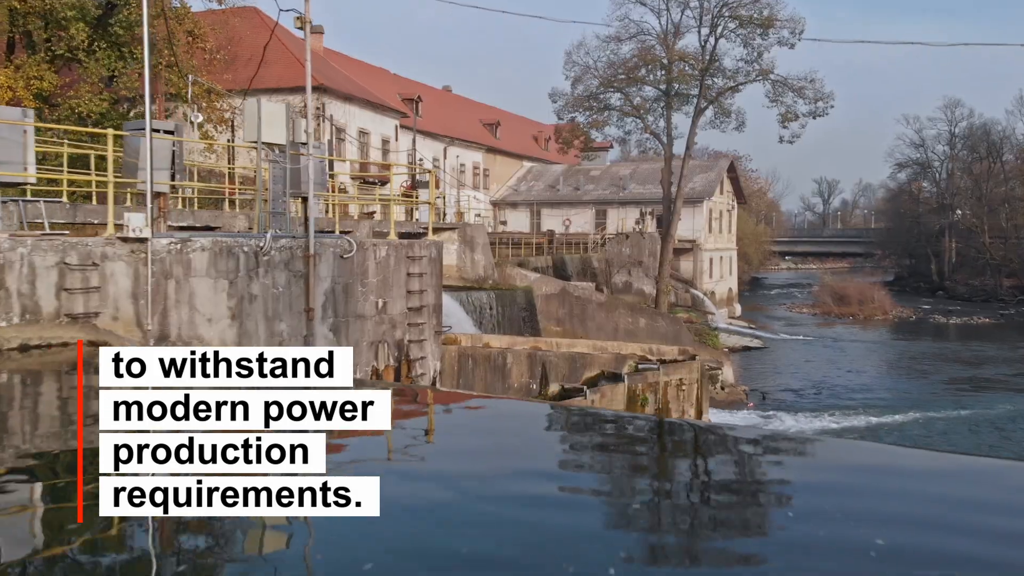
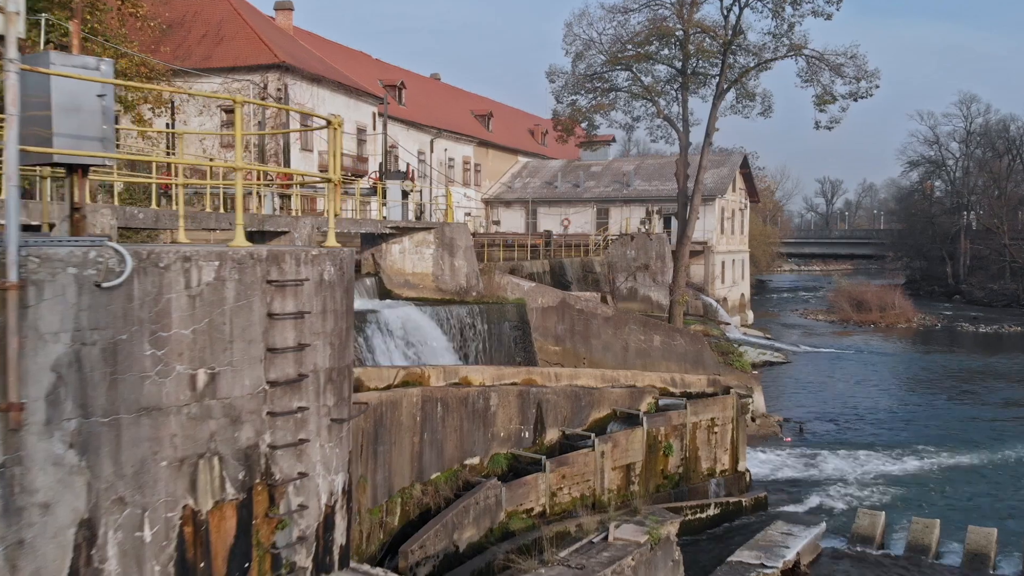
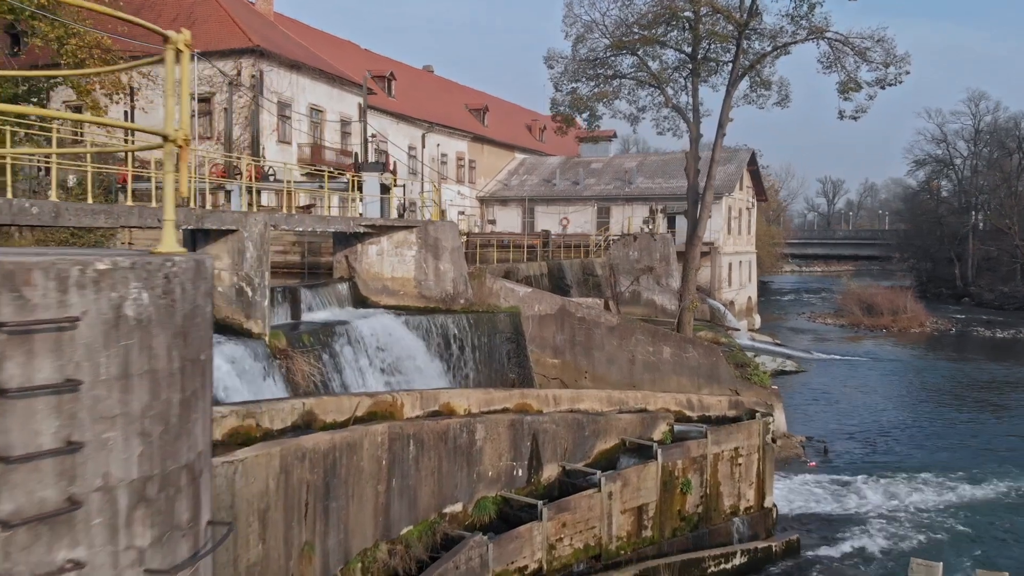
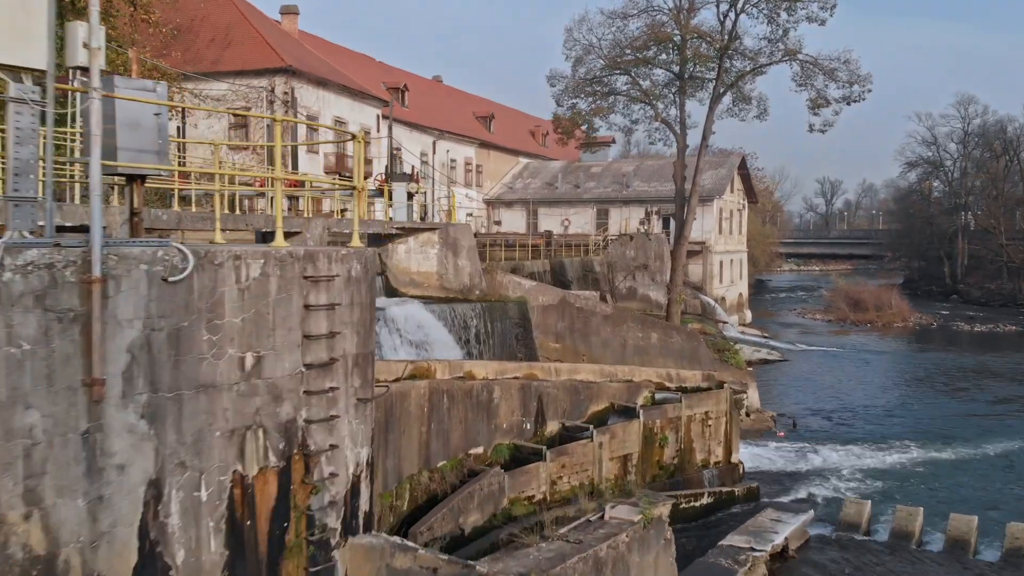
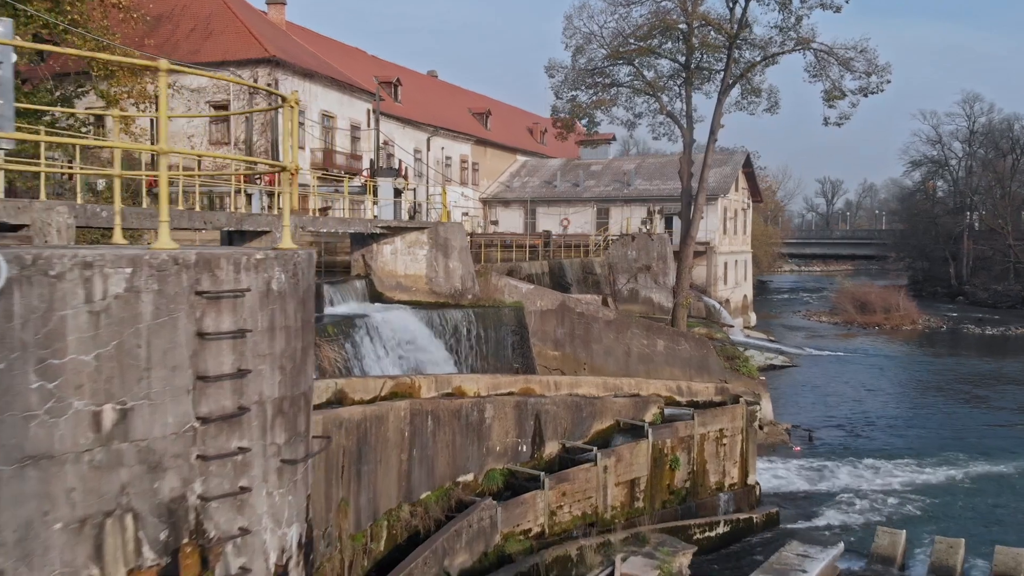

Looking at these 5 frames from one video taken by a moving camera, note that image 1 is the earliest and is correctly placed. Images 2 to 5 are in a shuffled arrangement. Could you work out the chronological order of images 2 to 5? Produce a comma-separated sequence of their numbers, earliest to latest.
4, 2, 5, 3
